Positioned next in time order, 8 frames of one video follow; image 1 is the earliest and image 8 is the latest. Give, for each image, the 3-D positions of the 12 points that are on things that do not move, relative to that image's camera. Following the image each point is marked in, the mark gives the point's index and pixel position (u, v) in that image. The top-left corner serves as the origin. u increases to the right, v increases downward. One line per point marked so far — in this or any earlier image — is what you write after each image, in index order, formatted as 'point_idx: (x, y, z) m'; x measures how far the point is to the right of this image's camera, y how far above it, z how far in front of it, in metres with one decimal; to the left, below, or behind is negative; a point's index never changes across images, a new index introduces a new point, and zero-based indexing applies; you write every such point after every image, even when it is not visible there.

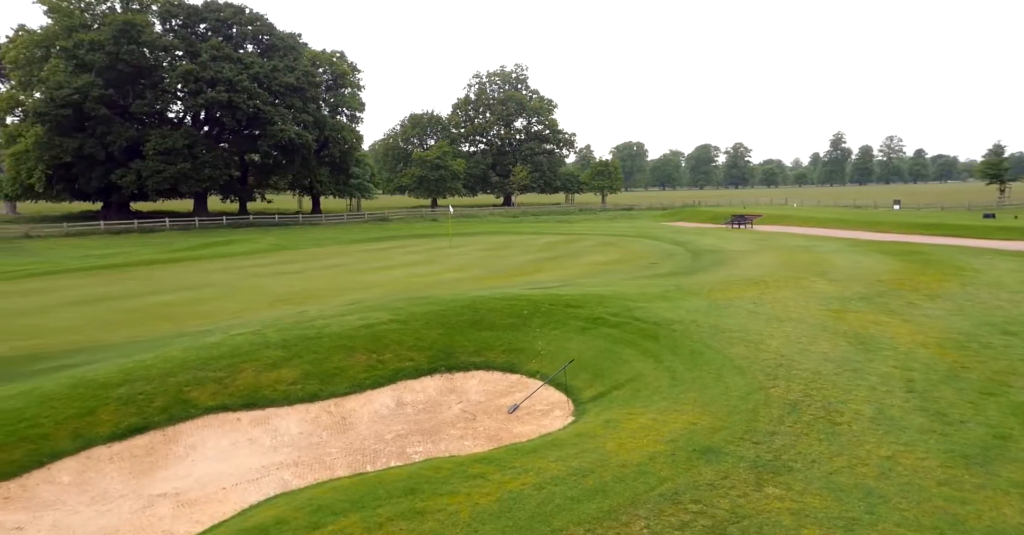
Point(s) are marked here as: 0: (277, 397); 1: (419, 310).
0: (-2.2, -1.2, +5.6) m
1: (-1.3, -0.6, +8.3) m
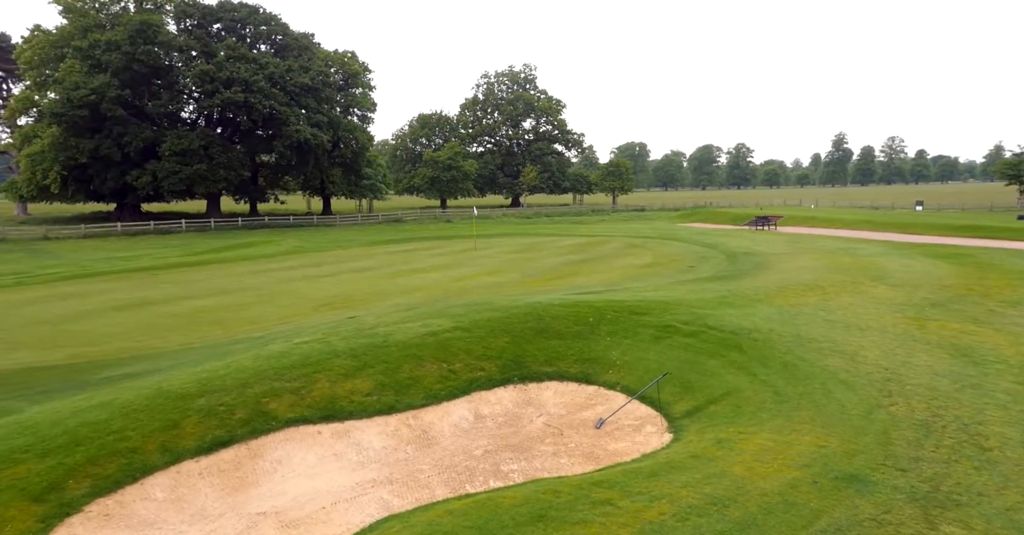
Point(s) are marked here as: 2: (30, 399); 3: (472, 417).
0: (-1.4, -1.3, +5.5) m
1: (-0.4, -0.7, +8.2) m
2: (-5.0, -1.4, +6.0) m
3: (-0.4, -1.4, +5.7) m
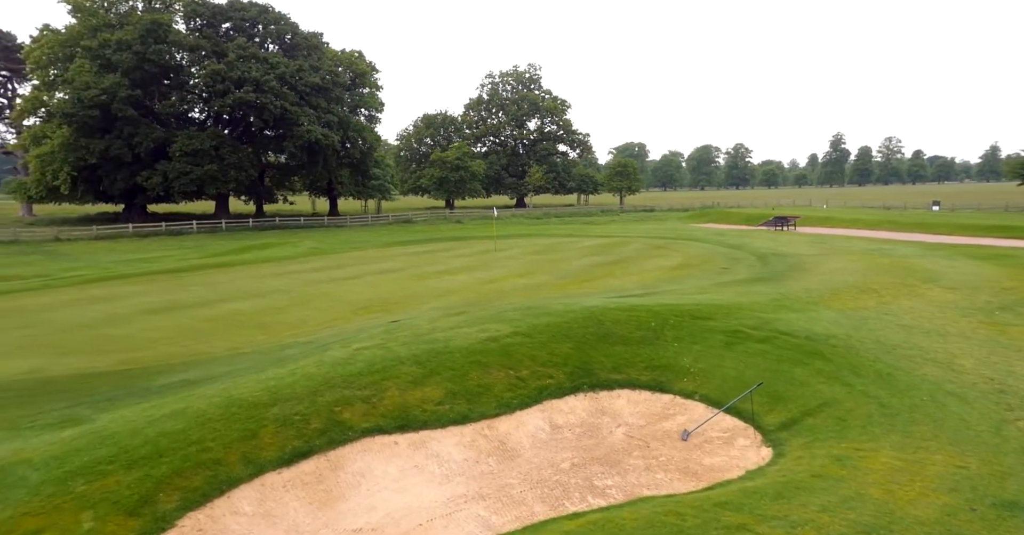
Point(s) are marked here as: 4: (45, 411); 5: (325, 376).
0: (-0.7, -1.4, +5.4) m
1: (+0.4, -0.7, +8.0) m
2: (-4.2, -1.4, +6.0) m
3: (+0.3, -1.5, +5.5) m
4: (-4.7, -1.4, +6.0) m
5: (-1.8, -1.1, +5.9) m
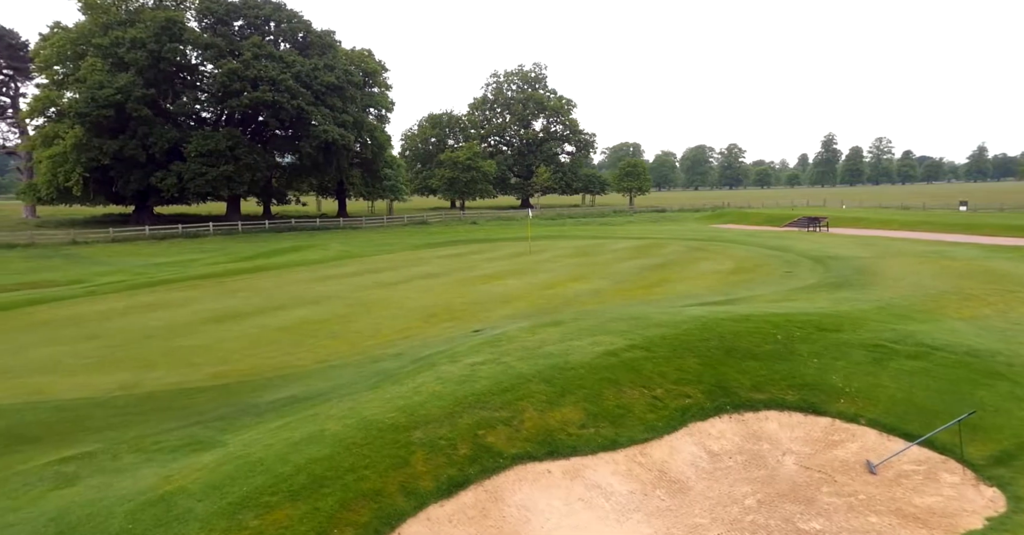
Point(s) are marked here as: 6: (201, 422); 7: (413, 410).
0: (+0.5, -1.5, +5.0) m
1: (+1.8, -0.9, +7.5) m
2: (-2.9, -1.5, +5.8) m
3: (+1.6, -1.6, +5.0) m
4: (-3.4, -1.6, +5.8) m
5: (-0.5, -1.2, +5.6) m
6: (-3.1, -1.6, +6.0) m
7: (-0.9, -1.3, +5.2) m
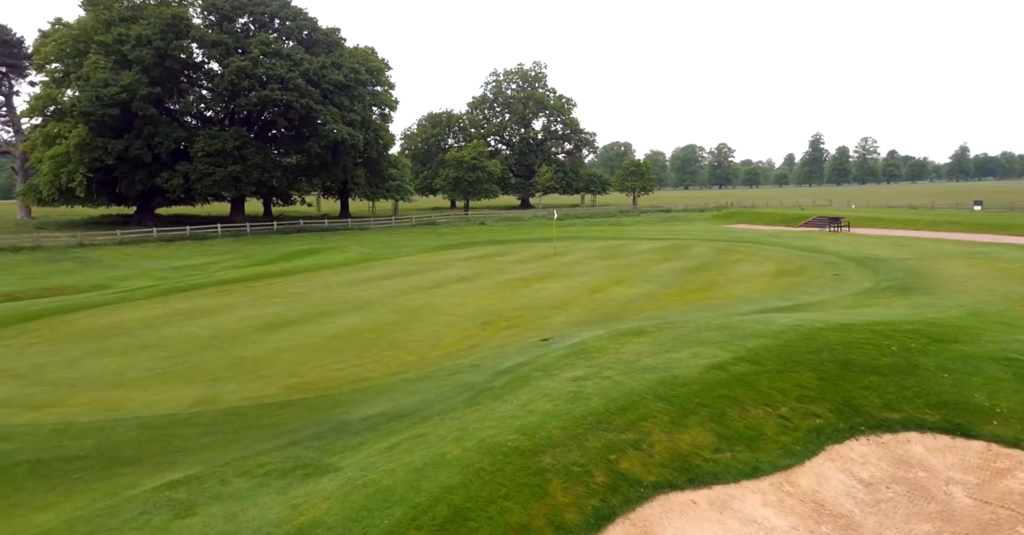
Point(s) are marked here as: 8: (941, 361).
0: (+1.6, -1.6, +4.6) m
1: (+2.9, -0.9, +7.1) m
2: (-1.9, -1.6, +5.5) m
3: (+2.7, -1.7, +4.6) m
4: (-2.3, -1.7, +5.6) m
5: (+0.5, -1.3, +5.2) m
6: (-2.1, -1.7, +5.8) m
7: (+0.2, -1.3, +4.9) m
8: (+4.6, -1.0, +6.4) m
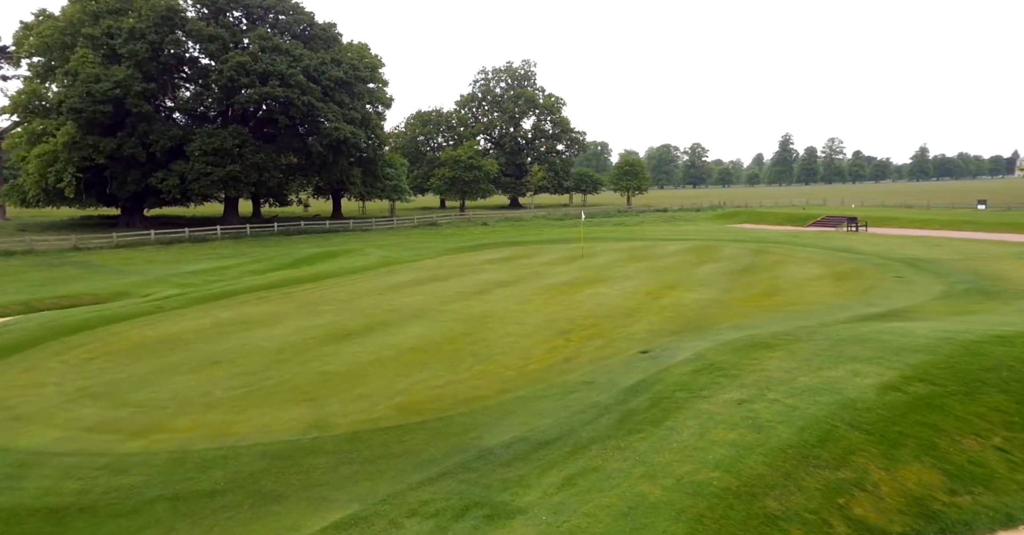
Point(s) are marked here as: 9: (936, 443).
0: (+3.0, -1.7, +4.0) m
1: (+4.4, -1.0, +6.4) m
2: (-0.4, -1.8, +5.0) m
3: (+4.1, -1.7, +3.9) m
4: (-0.9, -1.8, +5.1) m
5: (+2.0, -1.4, +4.6) m
6: (-0.6, -1.8, +5.2) m
7: (+1.6, -1.5, +4.3) m
8: (+6.1, -1.1, +5.7) m
9: (+3.4, -1.4, +4.8) m
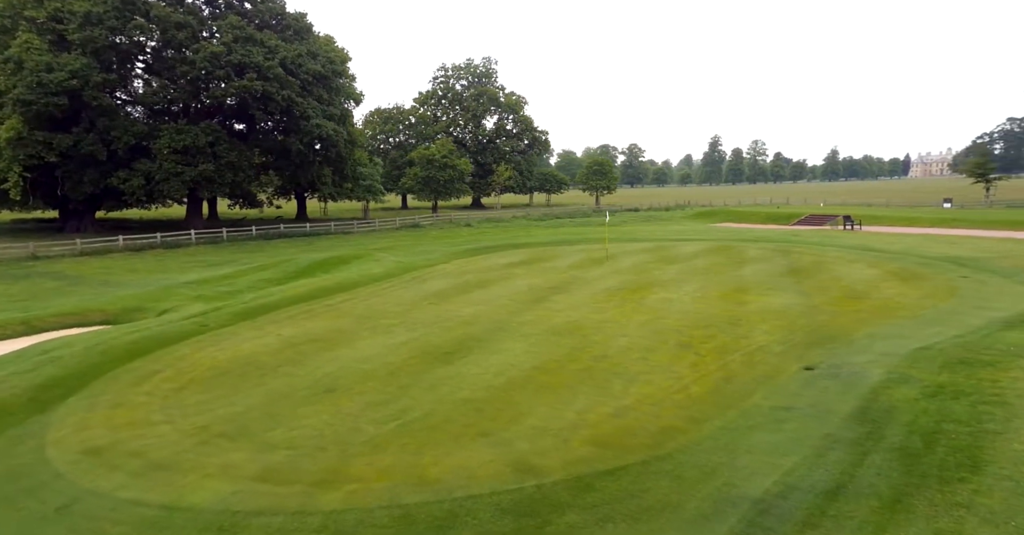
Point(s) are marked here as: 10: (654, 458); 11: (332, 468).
0: (+5.2, -1.7, +3.0) m
1: (+6.7, -1.1, +5.5) m
2: (+1.8, -1.9, +4.1) m
3: (+6.3, -1.8, +3.0) m
4: (+1.4, -2.0, +4.2) m
5: (+4.2, -1.5, +3.7) m
6: (+1.6, -1.9, +4.4) m
7: (+3.8, -1.6, +3.4) m
8: (+8.3, -1.1, +4.8) m
9: (+5.6, -1.5, +3.9) m
10: (+1.4, -1.9, +5.9) m
11: (-1.8, -2.0, +6.0) m
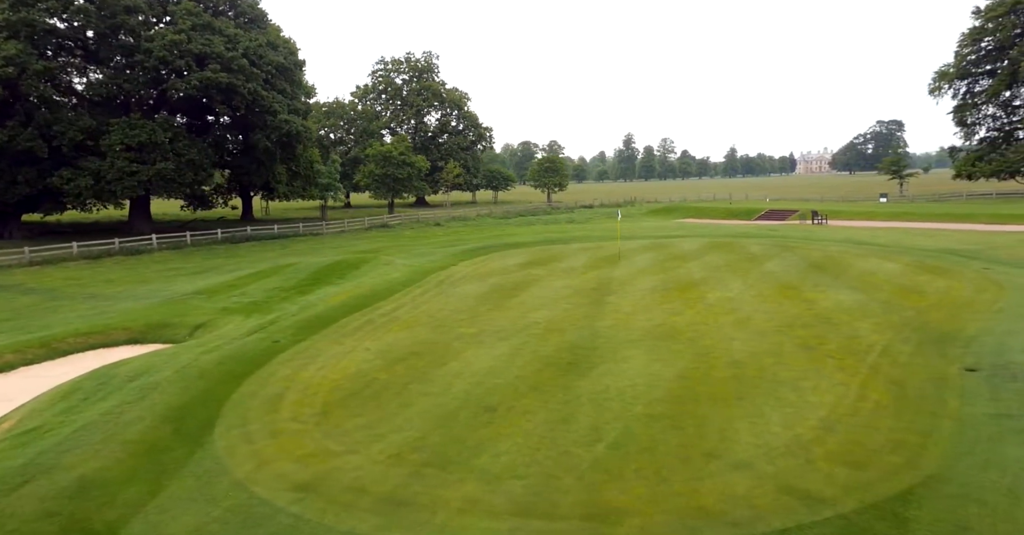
0: (+7.8, -1.7, +2.8) m
1: (+9.2, -1.1, +5.3) m
2: (+4.4, -2.0, +3.8) m
3: (+8.8, -1.8, +2.8) m
4: (+3.9, -2.1, +3.9) m
5: (+6.7, -1.5, +3.5) m
6: (+4.2, -2.0, +4.1) m
7: (+6.4, -1.6, +3.2) m
8: (+10.8, -1.1, +4.6) m
9: (+8.2, -1.5, +3.6) m
10: (+3.9, -2.0, +5.7) m
11: (+0.7, -2.2, +5.7) m
